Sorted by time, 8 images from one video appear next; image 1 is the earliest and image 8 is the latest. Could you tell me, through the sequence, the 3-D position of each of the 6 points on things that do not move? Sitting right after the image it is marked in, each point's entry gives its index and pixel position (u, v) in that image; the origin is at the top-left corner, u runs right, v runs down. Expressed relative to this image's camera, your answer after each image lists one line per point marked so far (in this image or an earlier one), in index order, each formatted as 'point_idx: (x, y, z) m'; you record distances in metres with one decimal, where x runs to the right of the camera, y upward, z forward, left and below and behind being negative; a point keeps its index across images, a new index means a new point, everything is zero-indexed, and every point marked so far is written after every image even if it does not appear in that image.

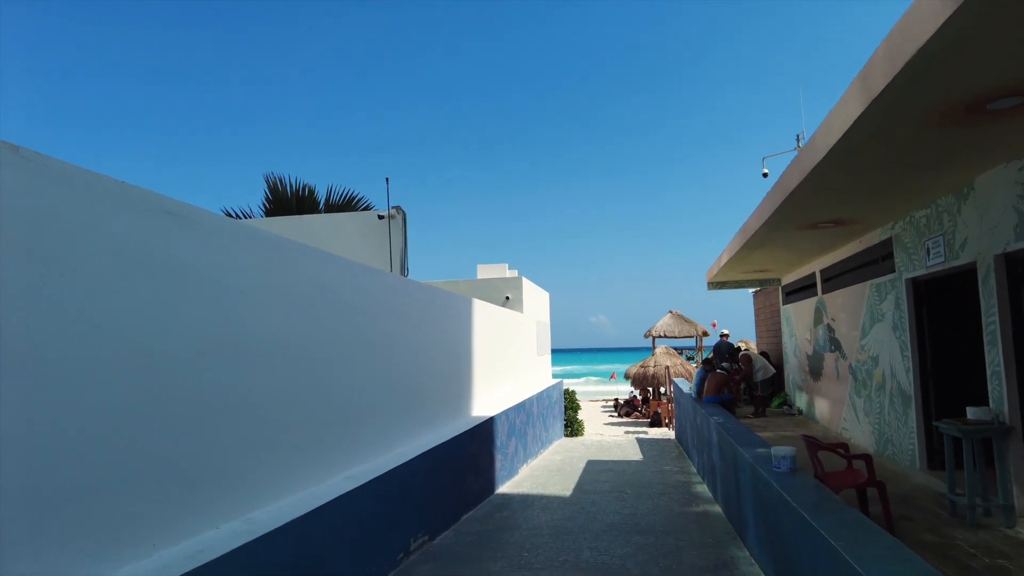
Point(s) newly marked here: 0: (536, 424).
0: (+0.4, -2.5, +11.8) m
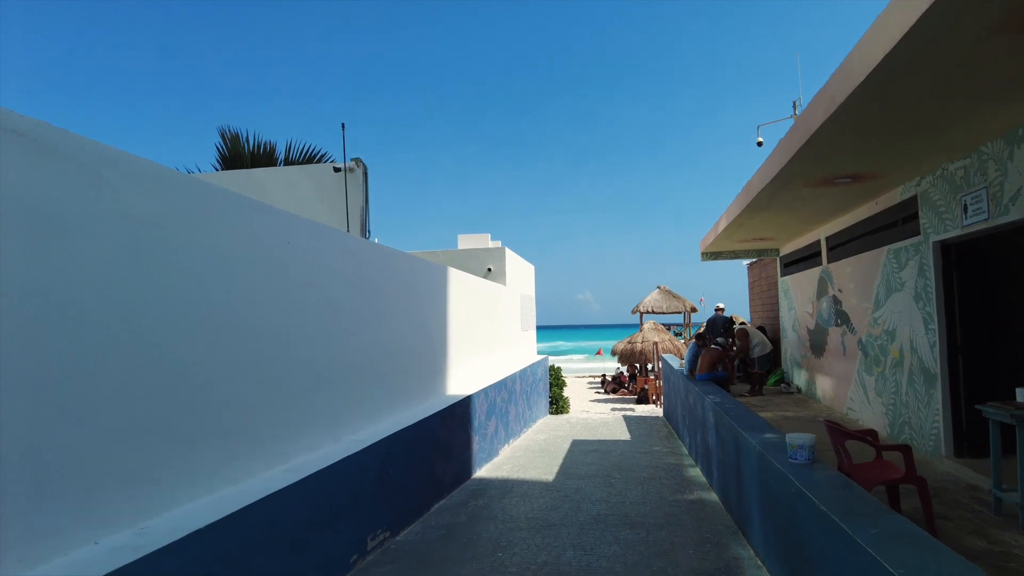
0: (+0.1, -2.0, +11.1) m
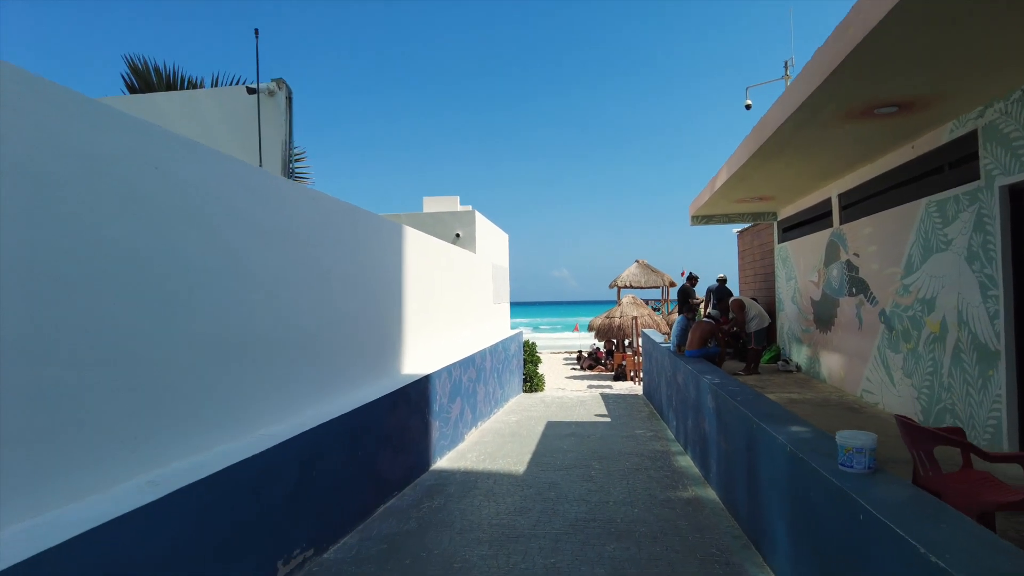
0: (-0.4, -1.5, +10.1) m
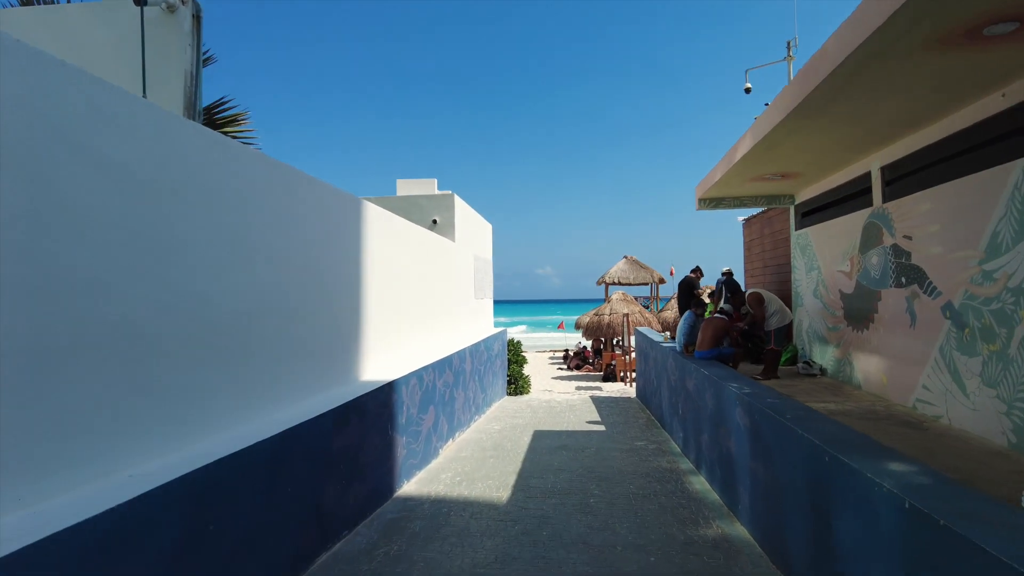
0: (-0.6, -1.4, +9.0) m
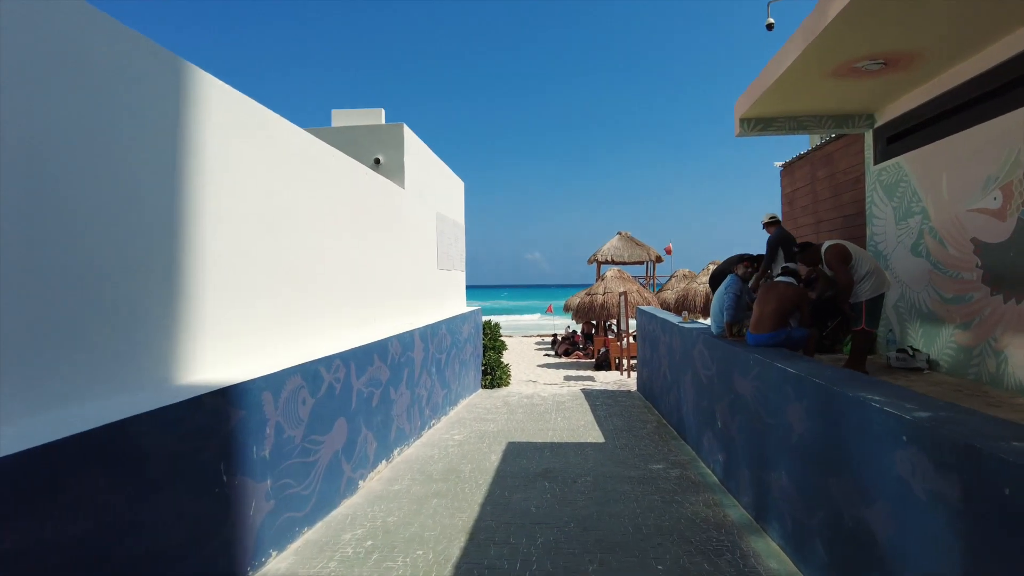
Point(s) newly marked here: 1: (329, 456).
0: (-1.0, -0.9, +6.6) m
1: (-1.2, -1.1, +4.3) m
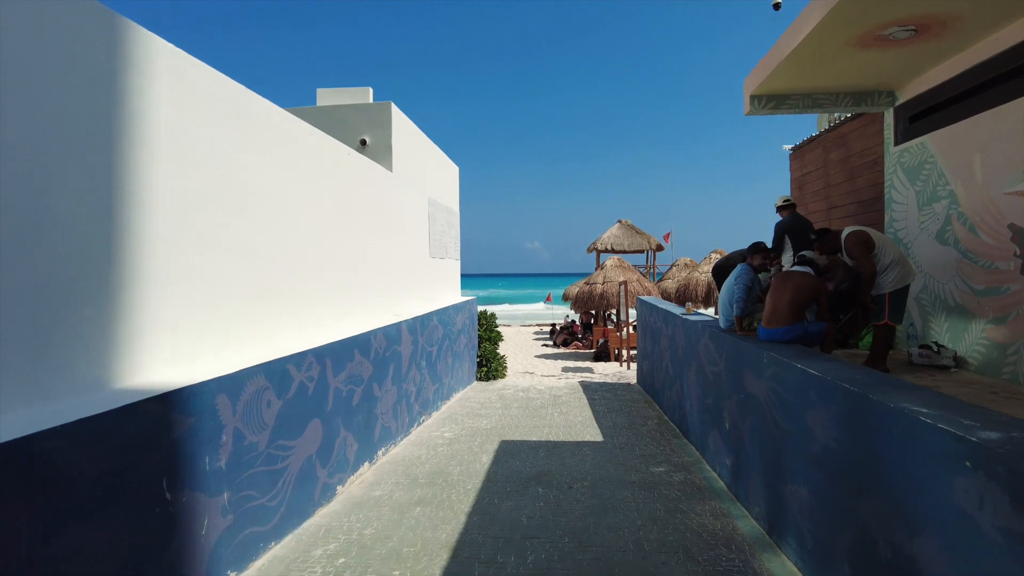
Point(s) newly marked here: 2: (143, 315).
0: (-1.1, -0.8, +6.2) m
1: (-1.3, -1.1, +4.0) m
2: (-1.7, -0.1, +3.0) m
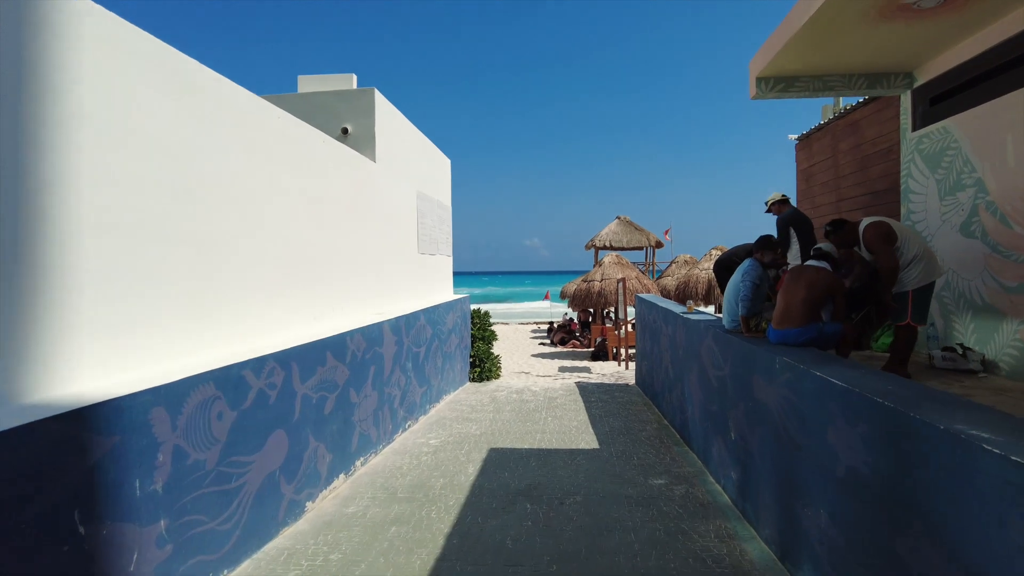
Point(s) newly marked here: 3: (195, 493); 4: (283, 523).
0: (-1.2, -0.8, +5.8) m
1: (-1.4, -1.1, +3.6) m
2: (-1.8, -0.1, +2.6) m
3: (-1.4, -0.9, +2.8) m
4: (-1.3, -1.4, +3.7) m
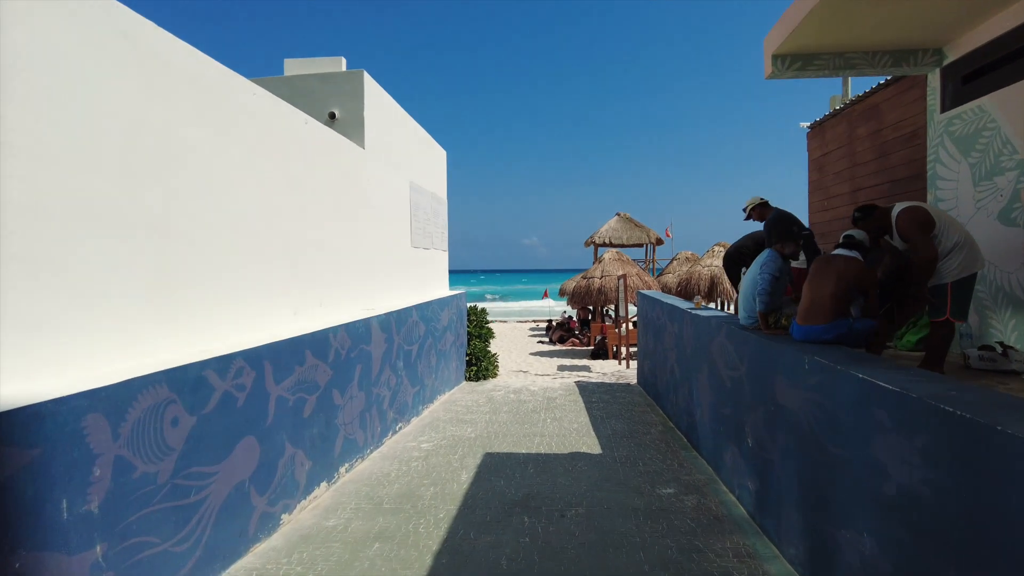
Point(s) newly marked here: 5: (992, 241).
0: (-1.2, -0.8, +5.4) m
1: (-1.4, -1.0, +3.2) m
2: (-1.8, -0.1, +2.2) m
3: (-1.4, -0.9, +2.5) m
4: (-1.3, -1.3, +3.3) m
5: (+3.0, +0.3, +4.1) m
